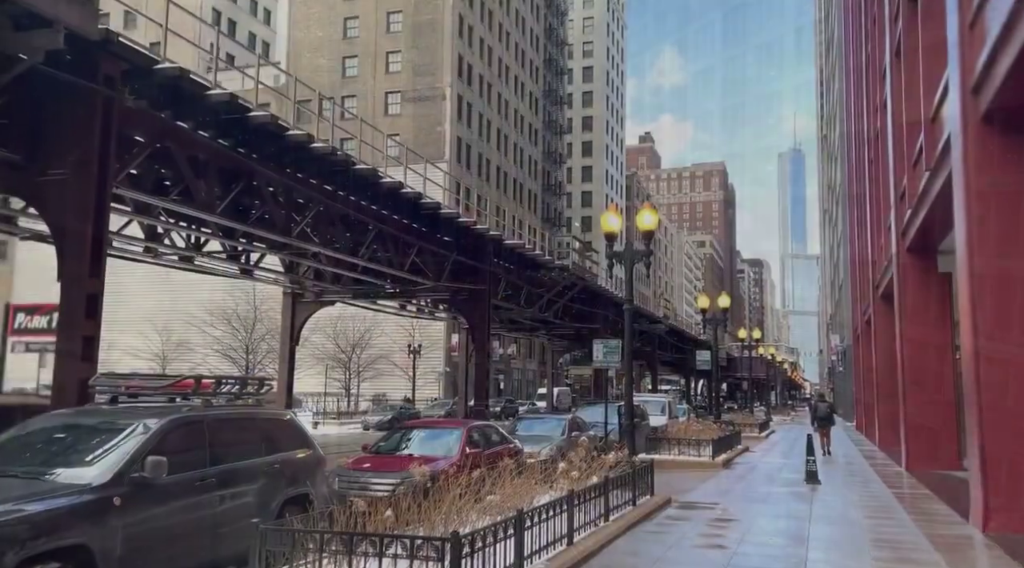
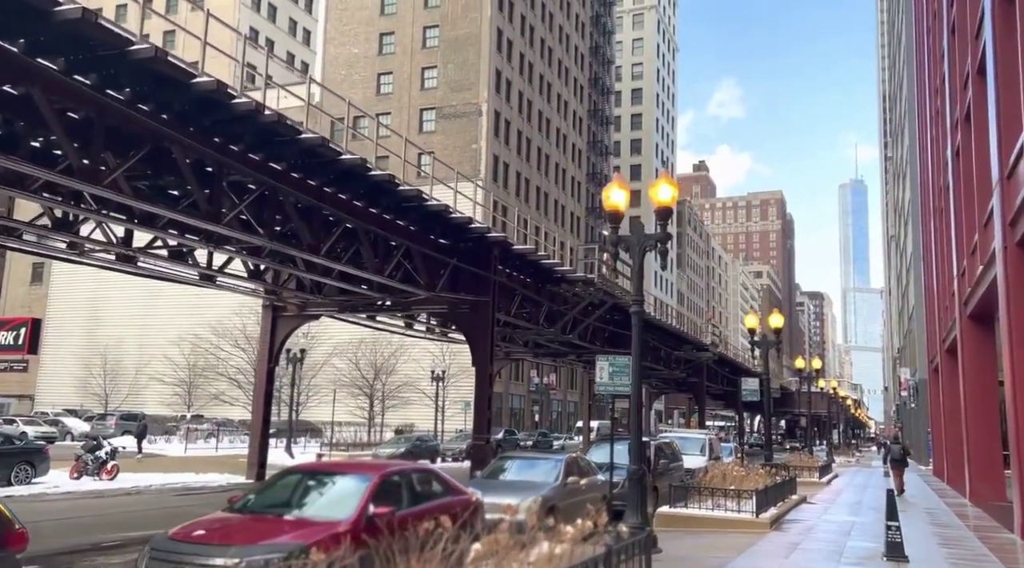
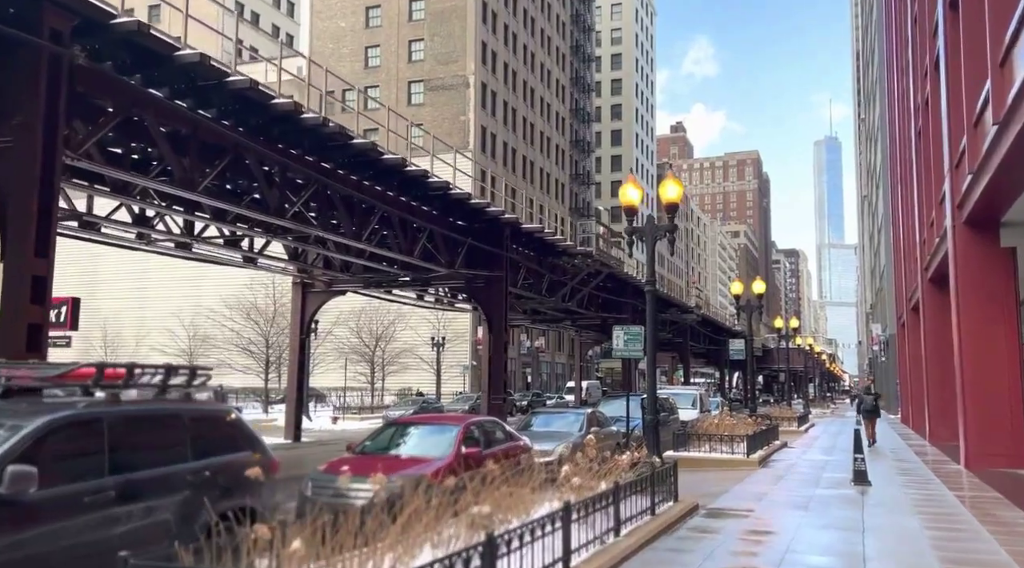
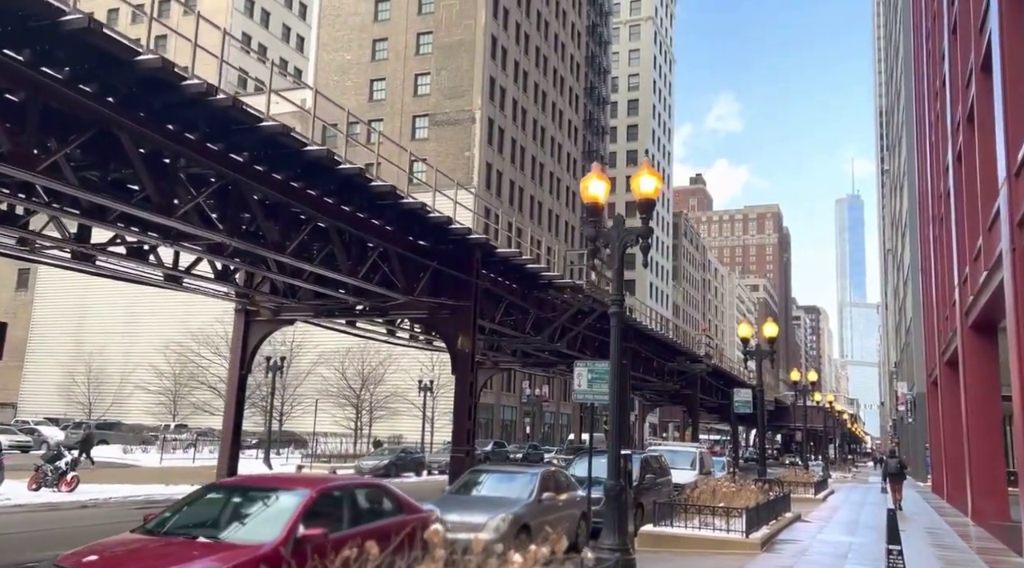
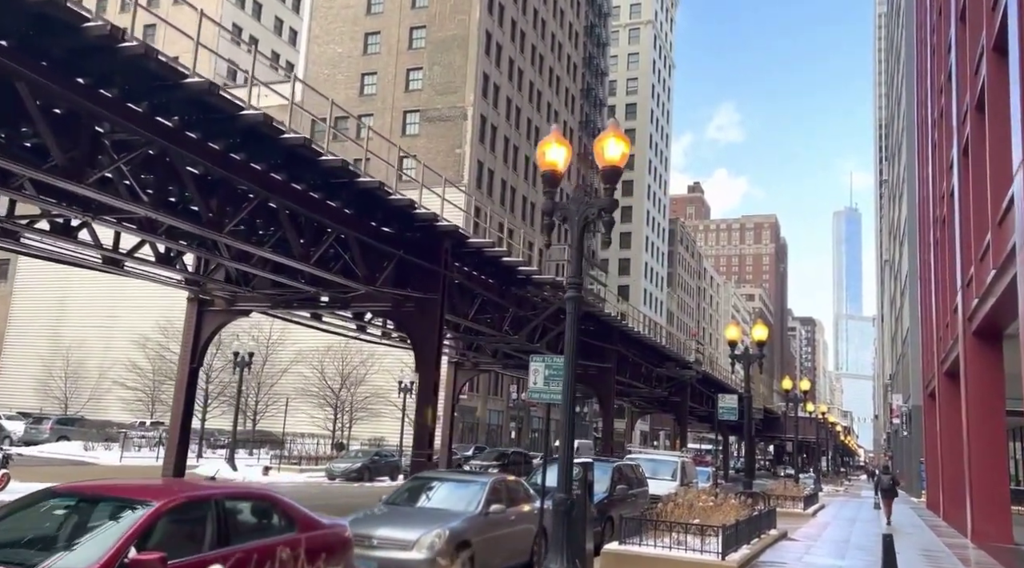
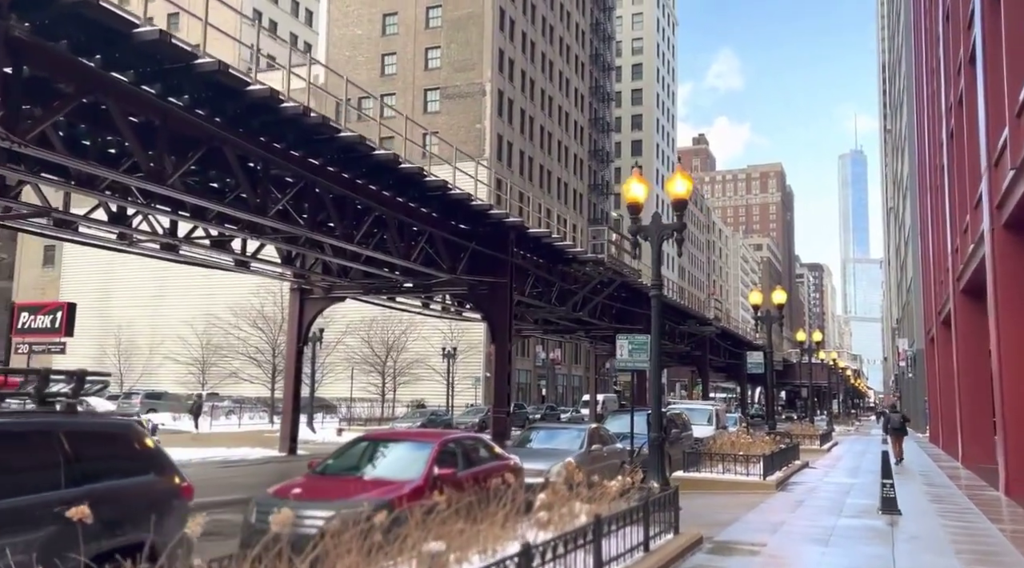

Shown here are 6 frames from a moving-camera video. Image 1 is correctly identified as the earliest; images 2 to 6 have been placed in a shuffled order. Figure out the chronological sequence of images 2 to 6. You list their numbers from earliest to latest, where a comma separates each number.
3, 6, 2, 4, 5
